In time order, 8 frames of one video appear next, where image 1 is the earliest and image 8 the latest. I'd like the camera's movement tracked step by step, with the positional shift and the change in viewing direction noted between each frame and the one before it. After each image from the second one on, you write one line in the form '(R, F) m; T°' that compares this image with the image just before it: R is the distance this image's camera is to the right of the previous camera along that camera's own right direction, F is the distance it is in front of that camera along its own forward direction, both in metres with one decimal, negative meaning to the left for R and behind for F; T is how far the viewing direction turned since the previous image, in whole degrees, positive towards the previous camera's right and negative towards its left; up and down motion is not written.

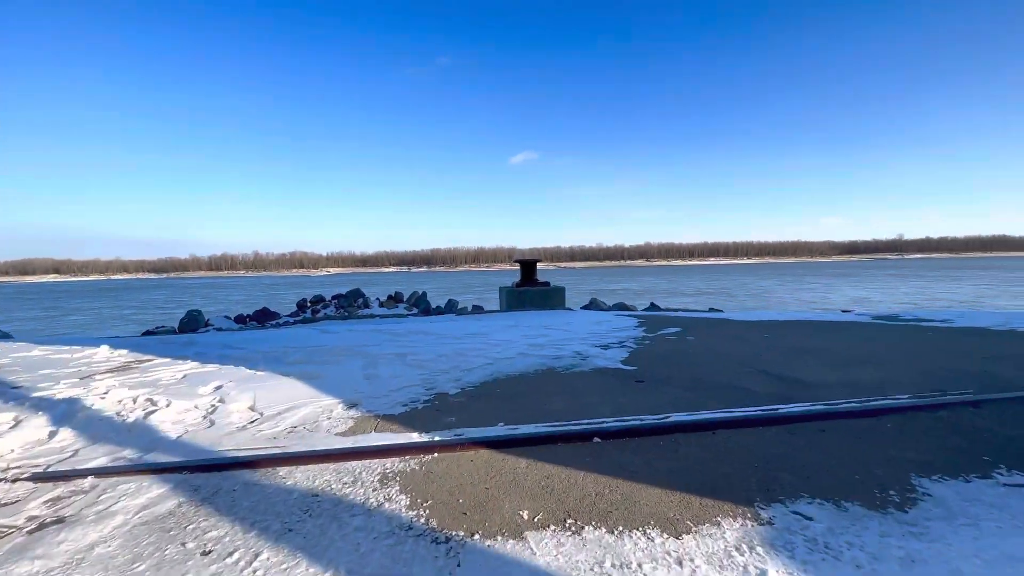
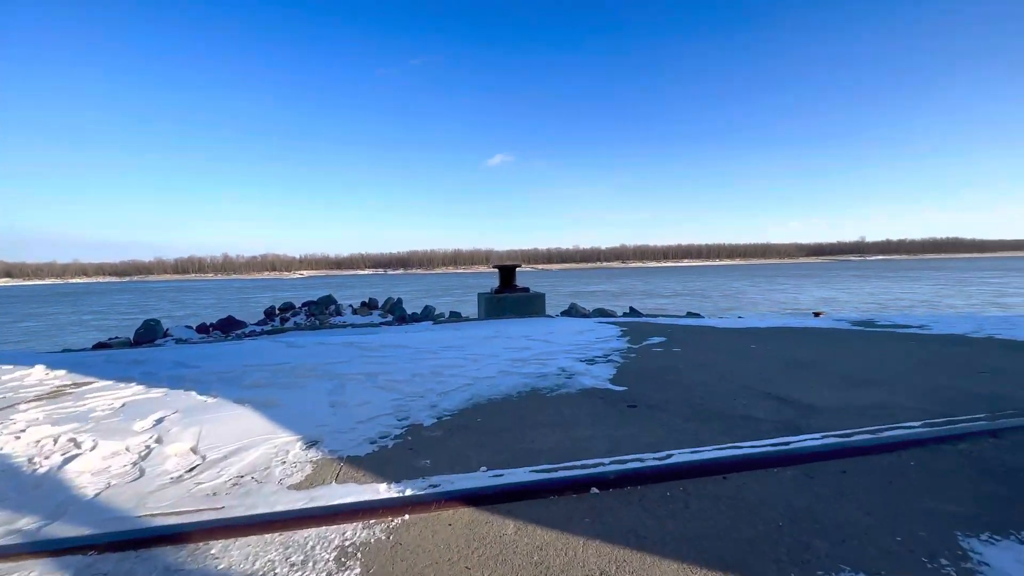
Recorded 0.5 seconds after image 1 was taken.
(0.0, +0.3) m; +3°
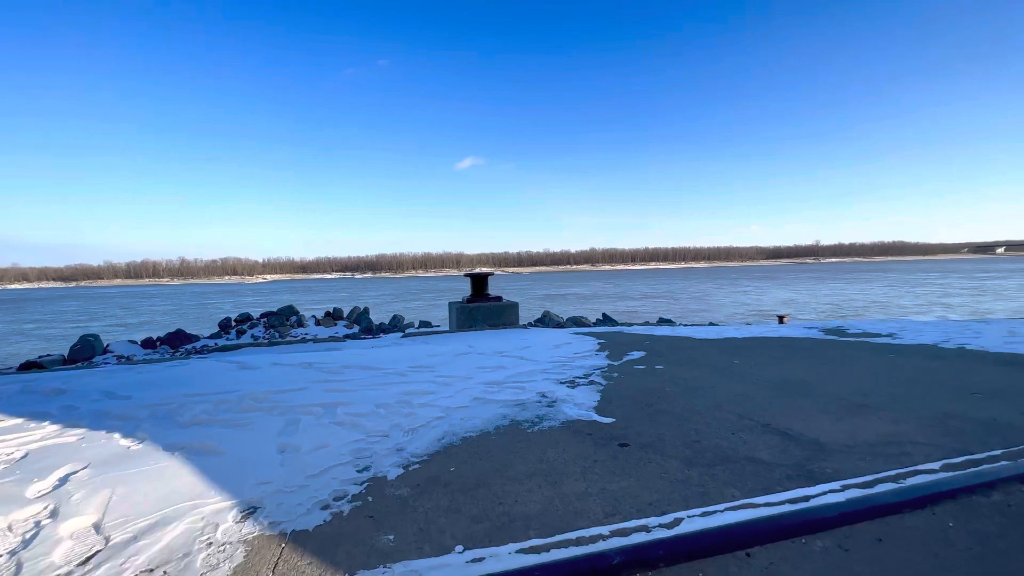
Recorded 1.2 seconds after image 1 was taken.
(0.0, +0.3) m; +4°
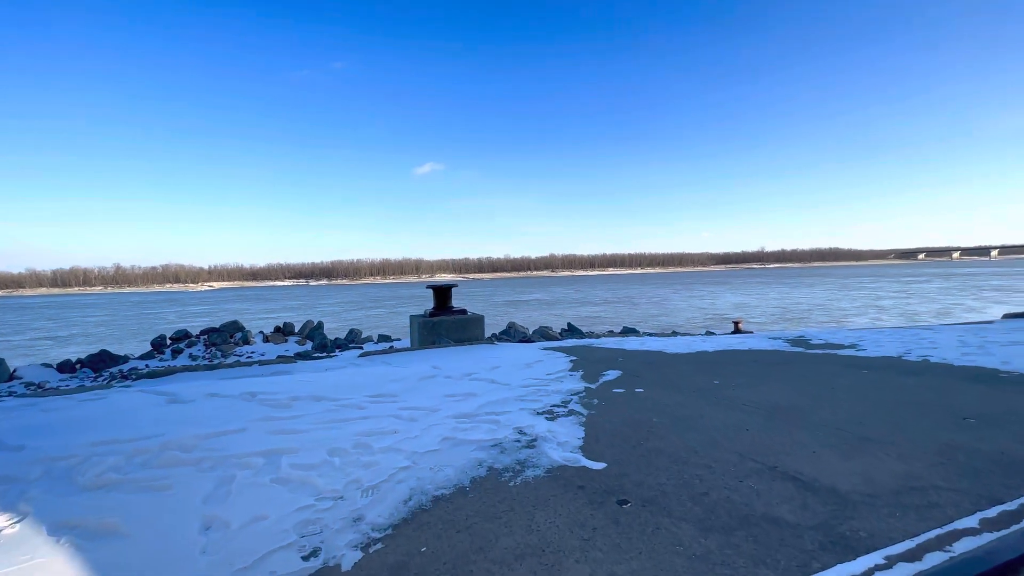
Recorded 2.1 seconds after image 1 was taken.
(-0.1, +0.4) m; +5°
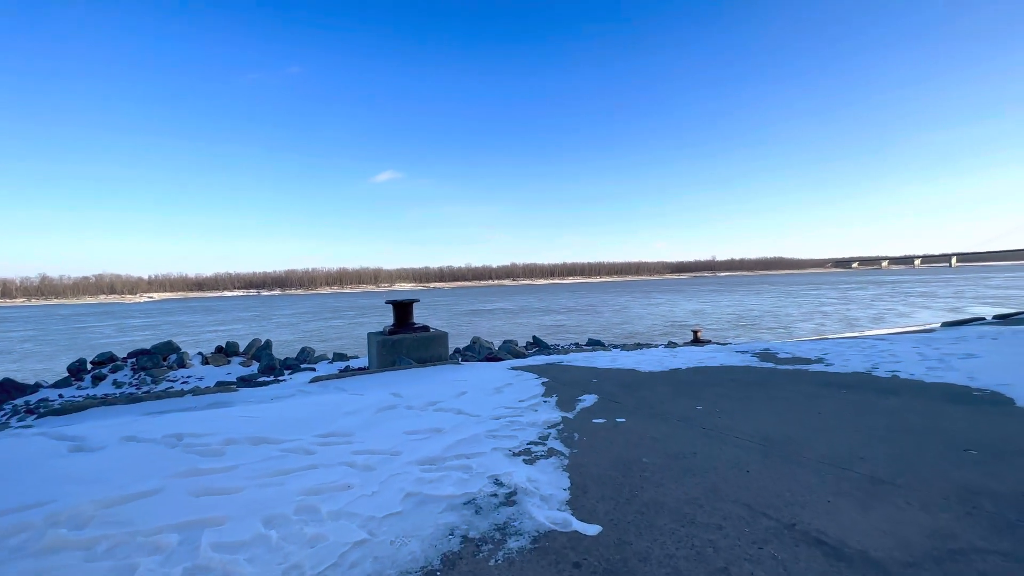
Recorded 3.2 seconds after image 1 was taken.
(-0.1, +0.4) m; +5°
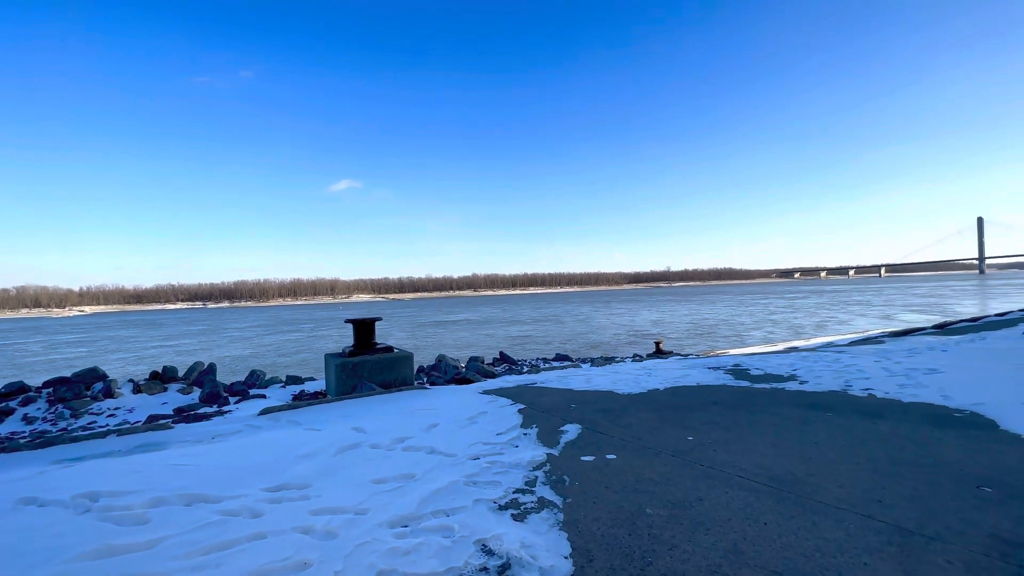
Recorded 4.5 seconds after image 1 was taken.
(-0.2, +0.4) m; +5°
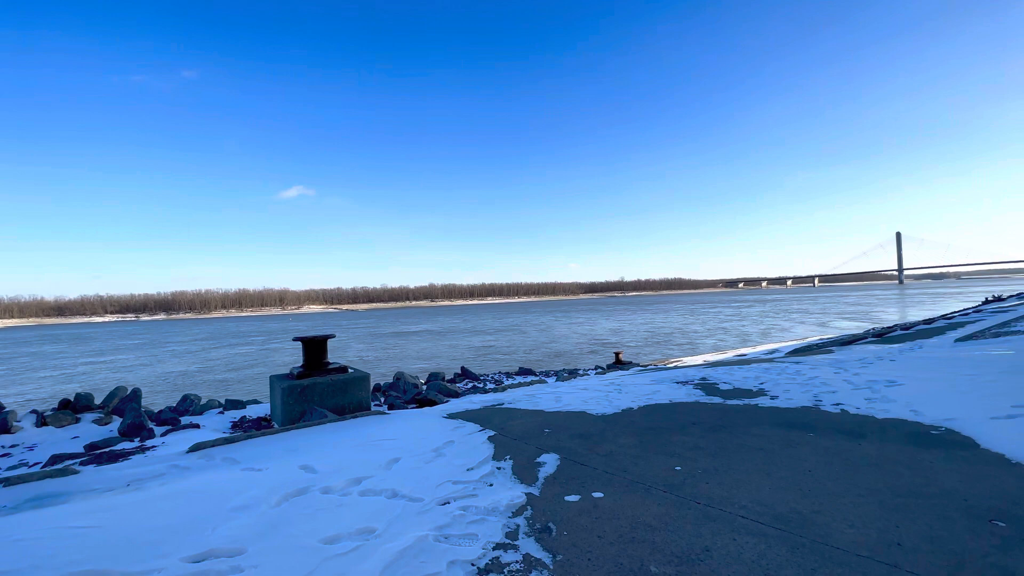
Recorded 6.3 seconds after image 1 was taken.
(-0.1, +0.4) m; +5°
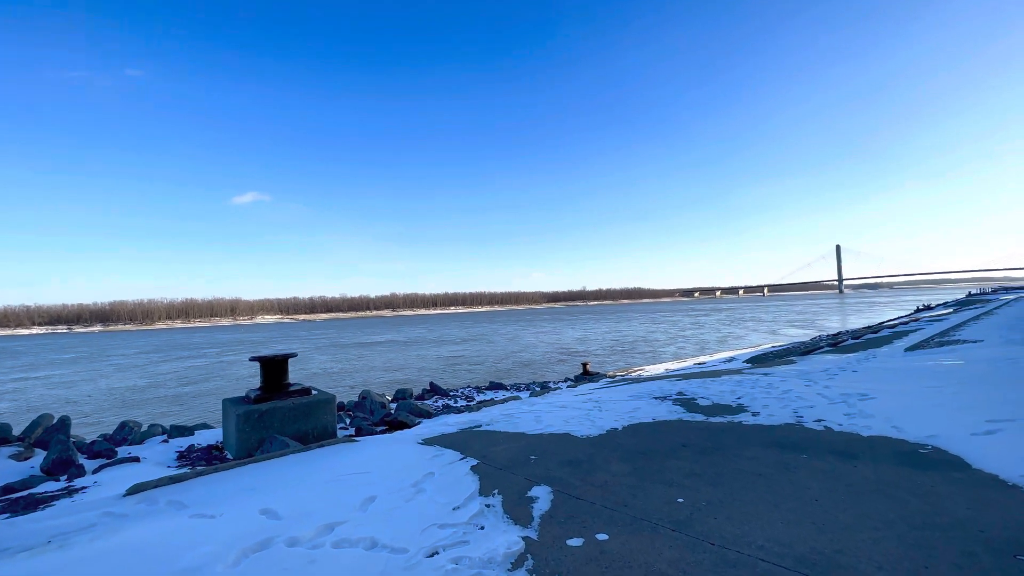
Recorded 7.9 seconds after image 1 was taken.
(-0.2, +0.3) m; +5°
